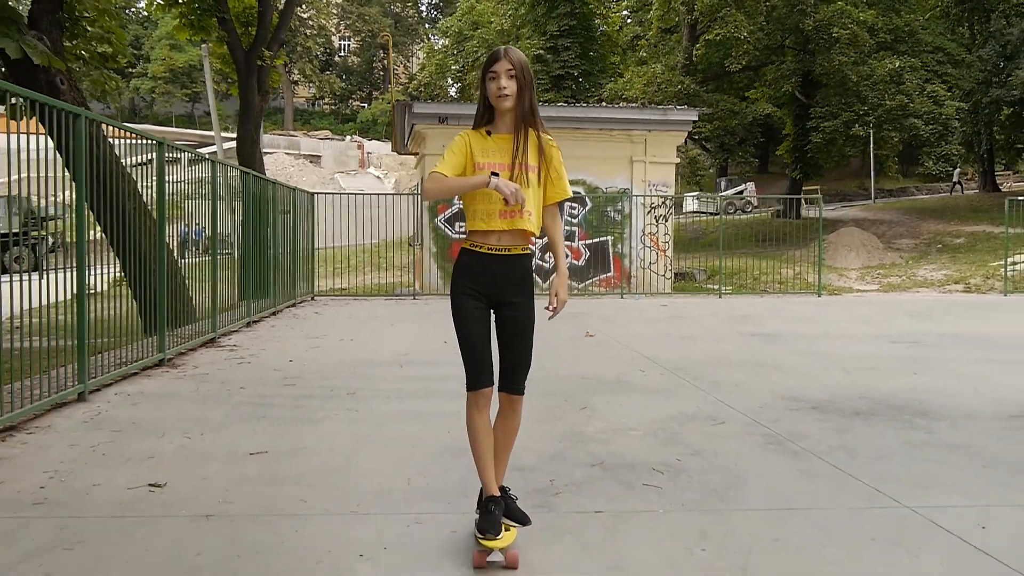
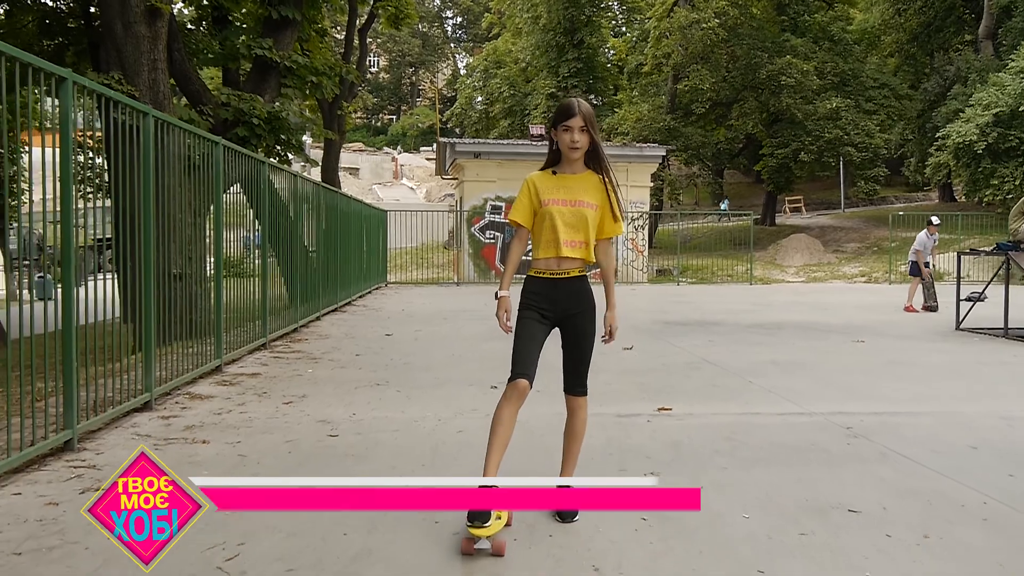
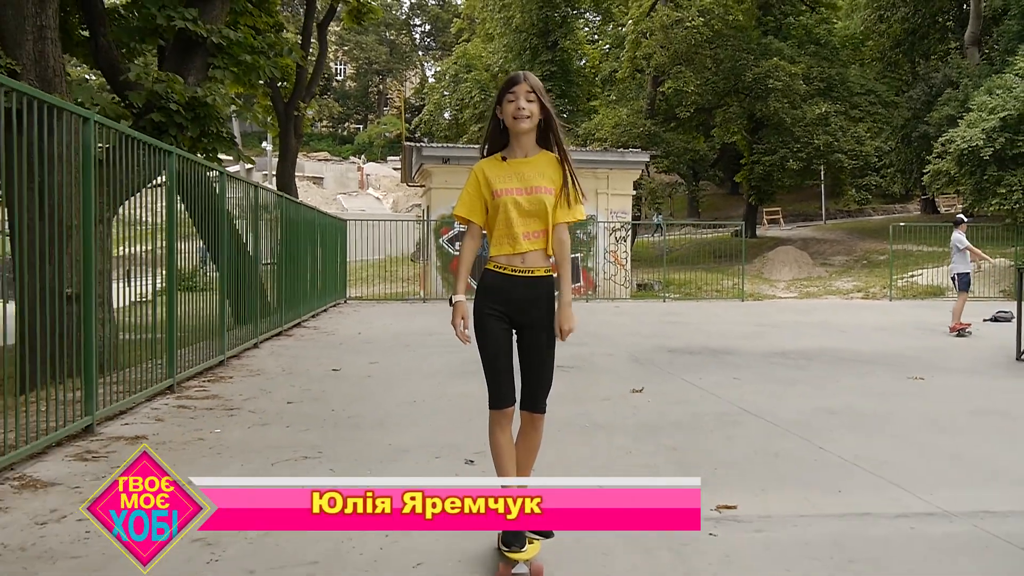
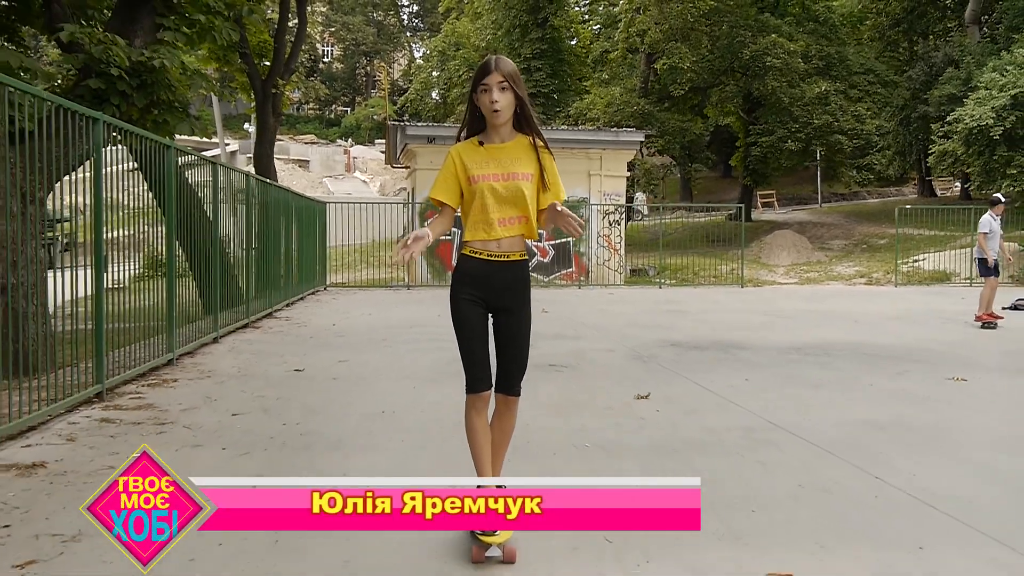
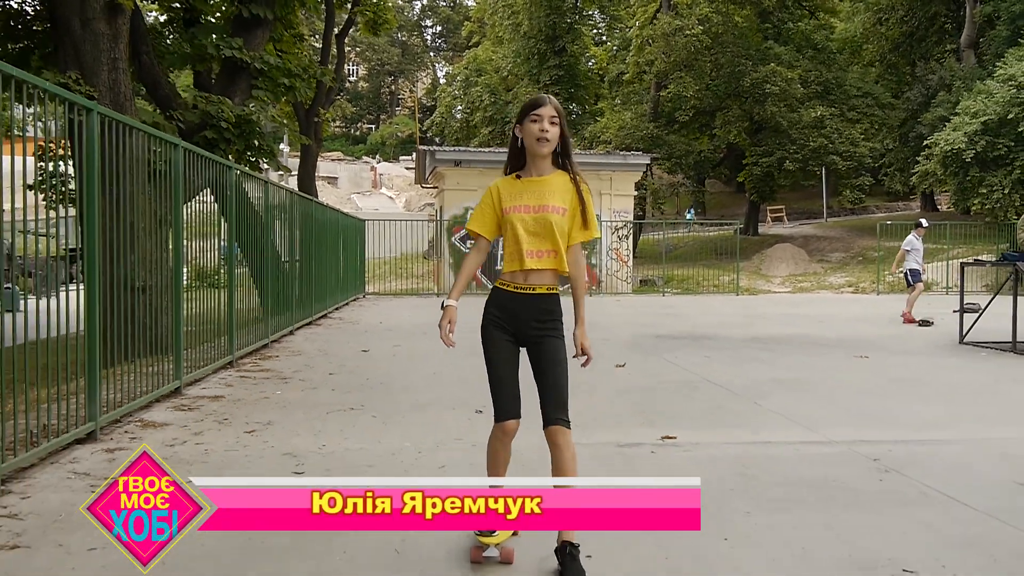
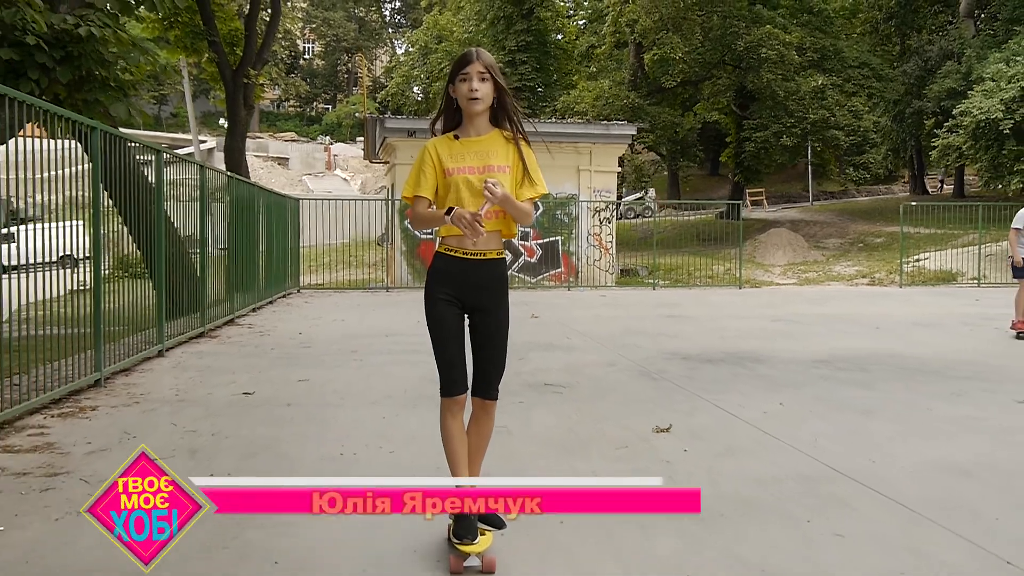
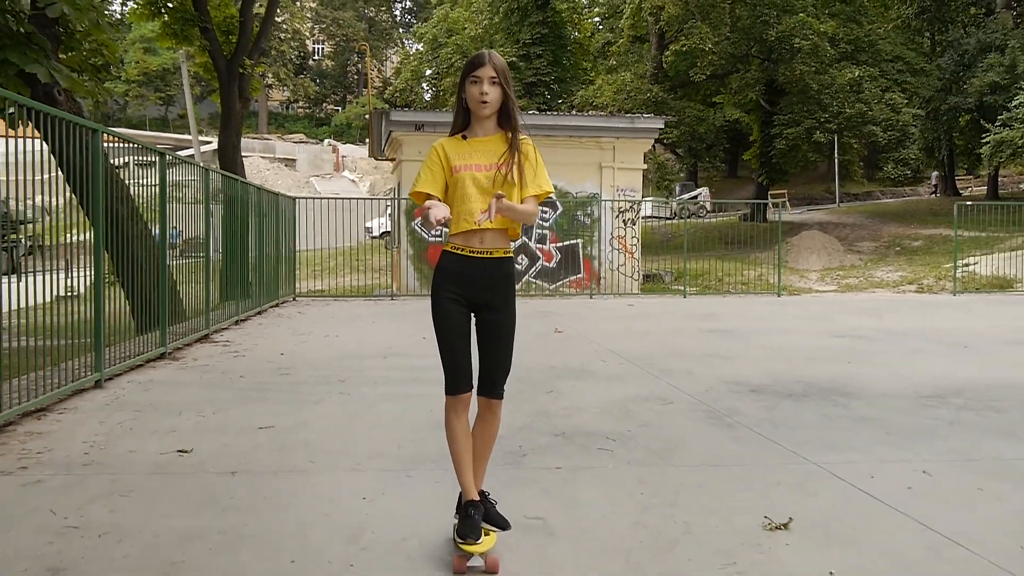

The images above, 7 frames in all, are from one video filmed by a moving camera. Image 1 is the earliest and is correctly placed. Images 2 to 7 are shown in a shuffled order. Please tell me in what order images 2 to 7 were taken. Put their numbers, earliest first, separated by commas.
7, 6, 4, 3, 5, 2
